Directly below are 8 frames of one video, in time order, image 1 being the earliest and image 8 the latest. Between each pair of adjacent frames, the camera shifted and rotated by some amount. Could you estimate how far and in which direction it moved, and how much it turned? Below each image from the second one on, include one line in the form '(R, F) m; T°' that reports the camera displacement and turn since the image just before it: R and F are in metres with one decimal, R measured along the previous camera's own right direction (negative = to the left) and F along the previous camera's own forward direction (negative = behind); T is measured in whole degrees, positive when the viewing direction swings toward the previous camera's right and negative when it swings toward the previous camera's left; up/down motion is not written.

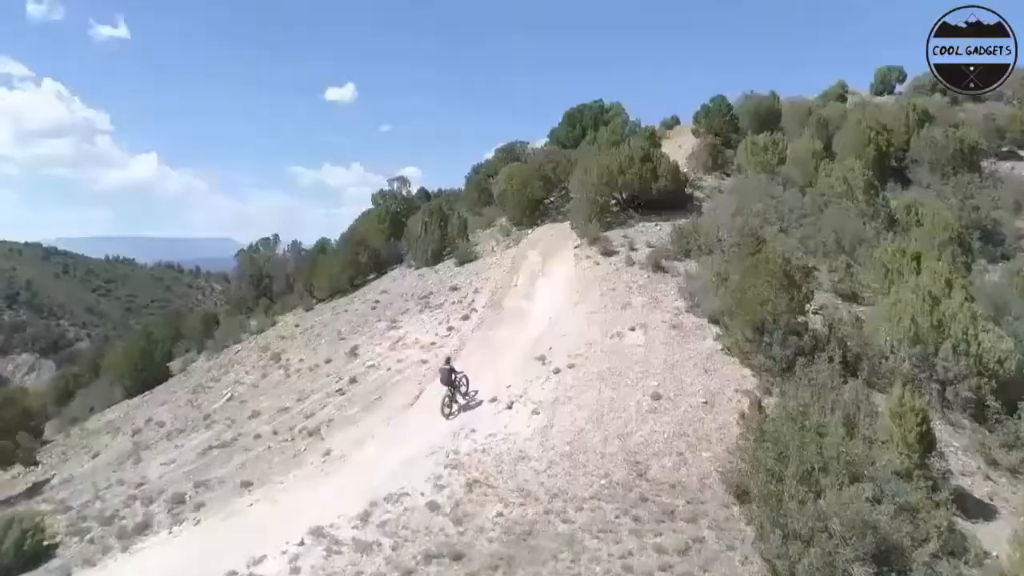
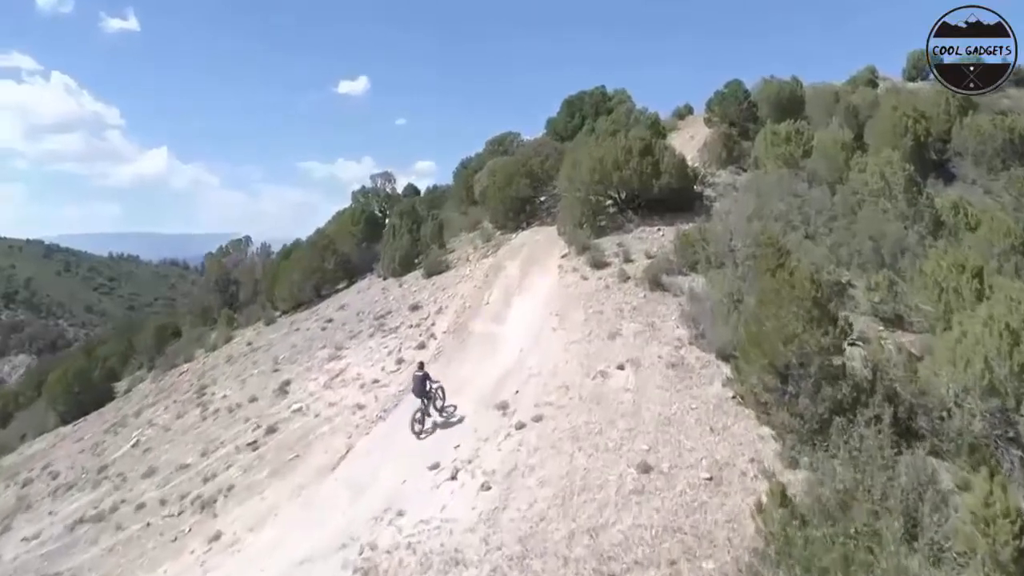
(+0.9, +4.8) m; -1°
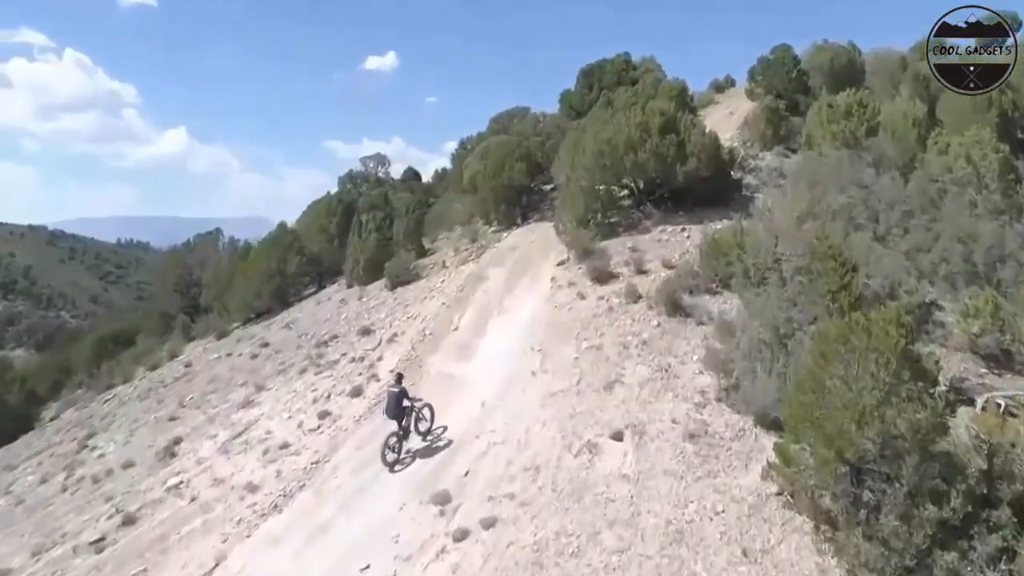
(+1.0, +5.5) m; -2°
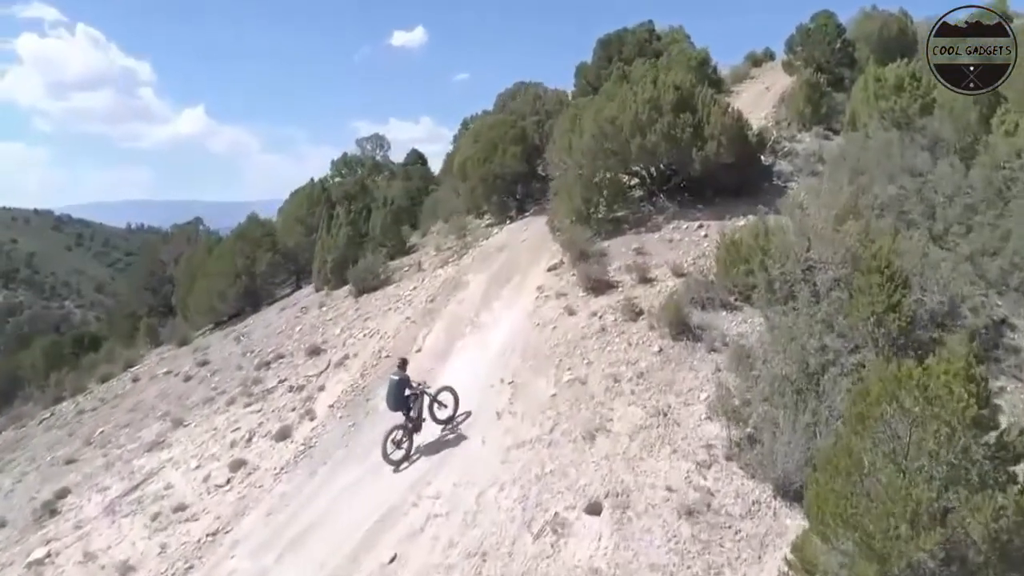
(+0.8, +3.1) m; -2°
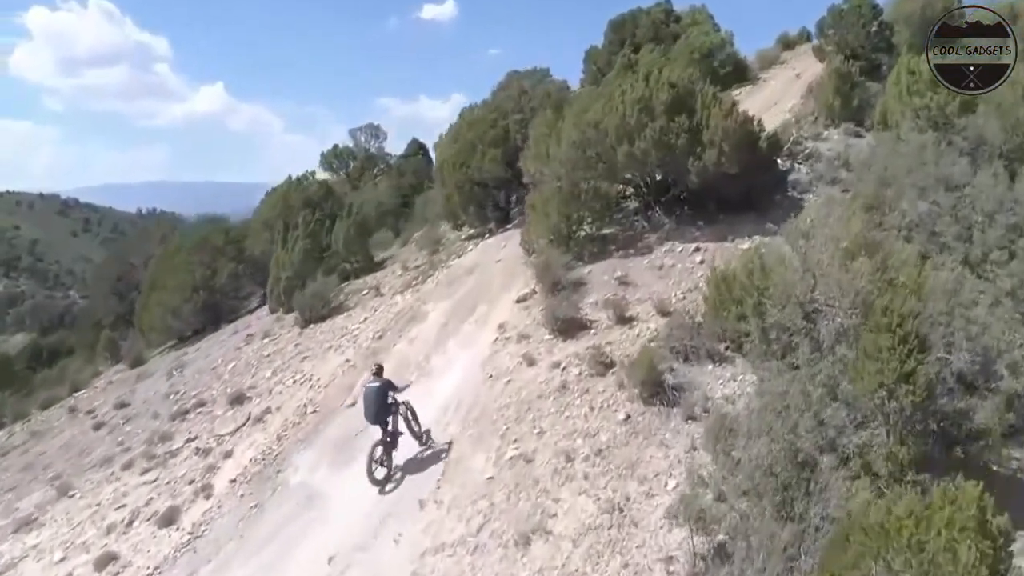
(+1.0, +2.3) m; -2°
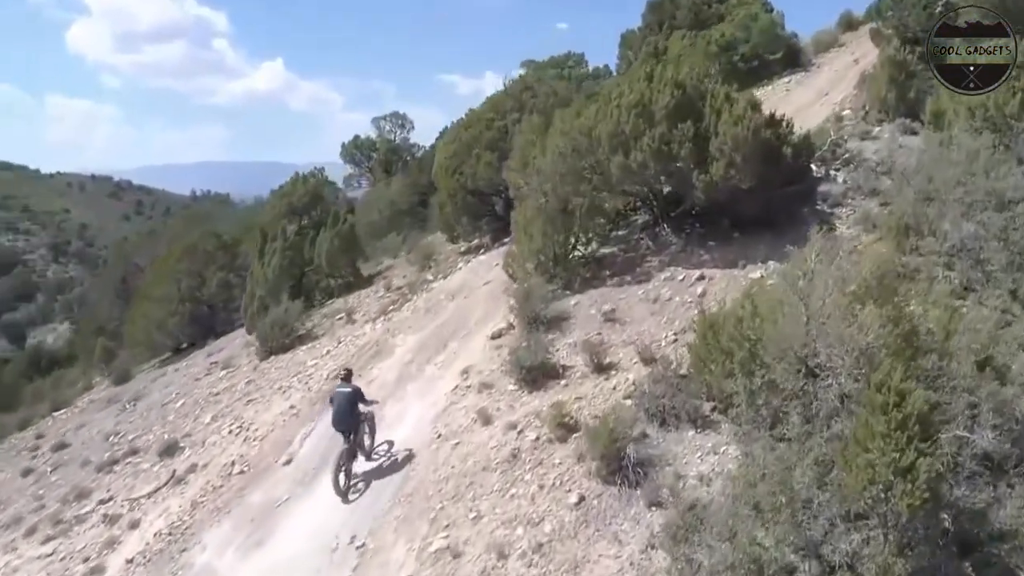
(+1.1, +1.8) m; -4°
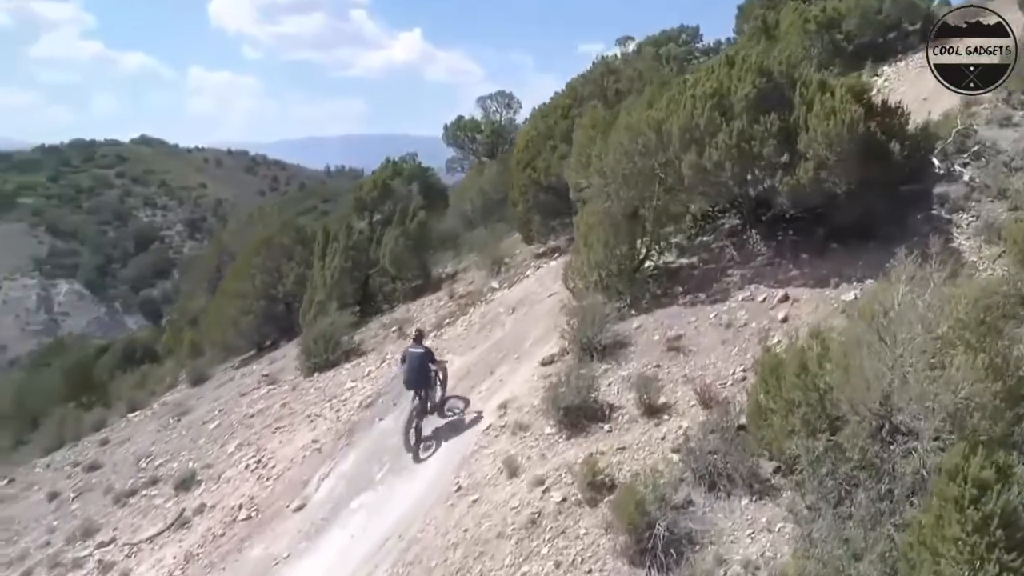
(+0.9, +1.5) m; -7°
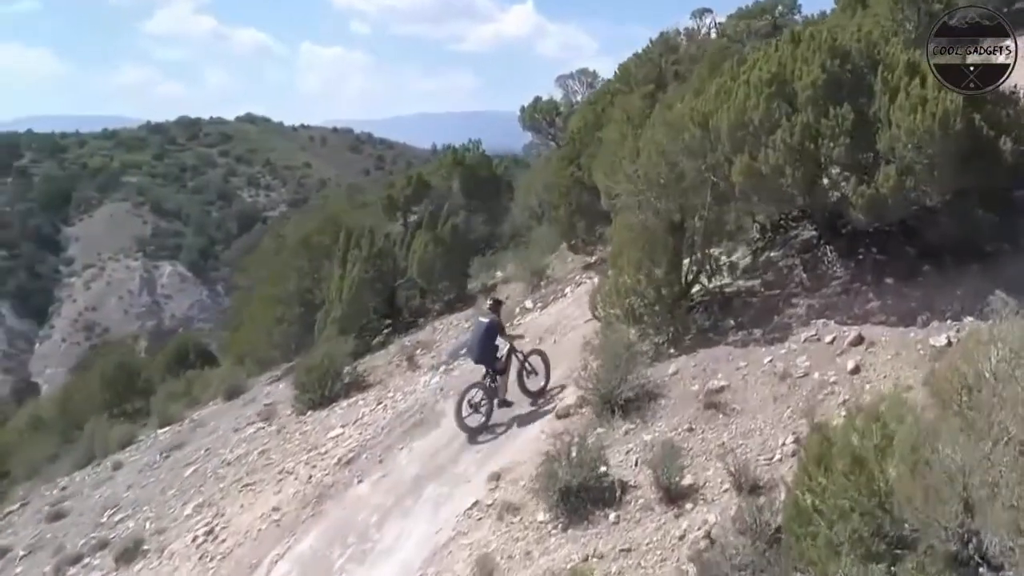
(+0.9, +2.1) m; -6°
